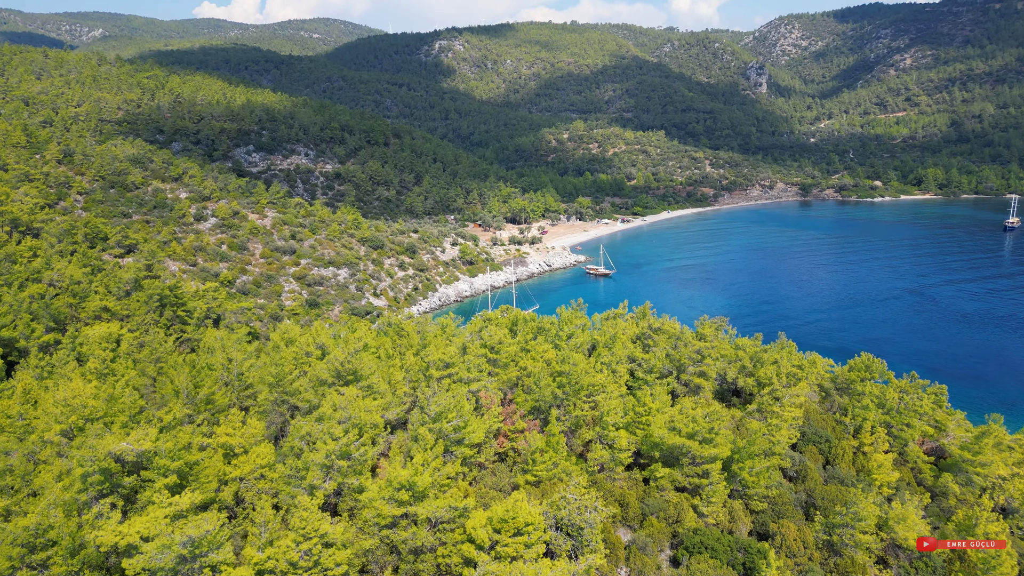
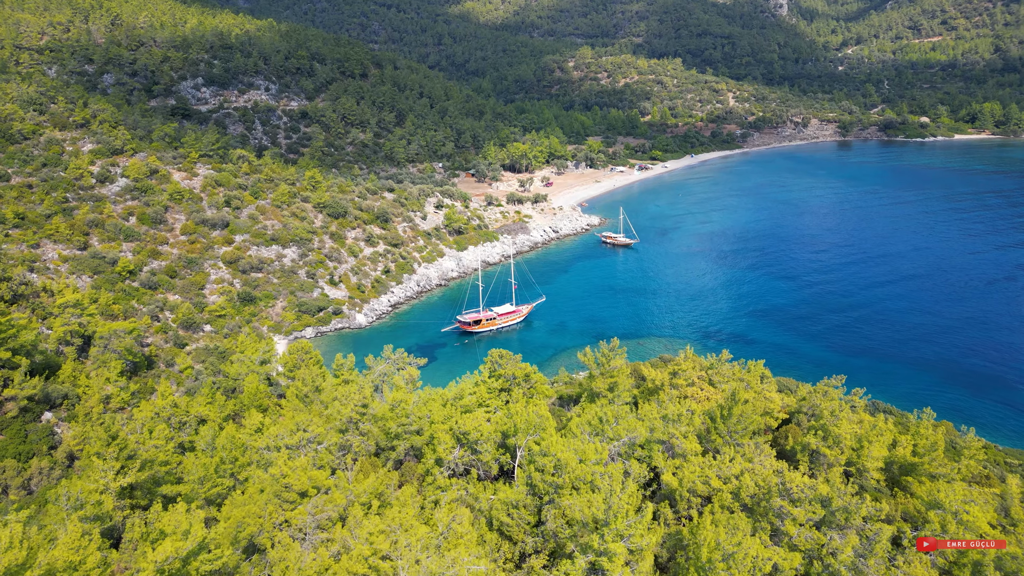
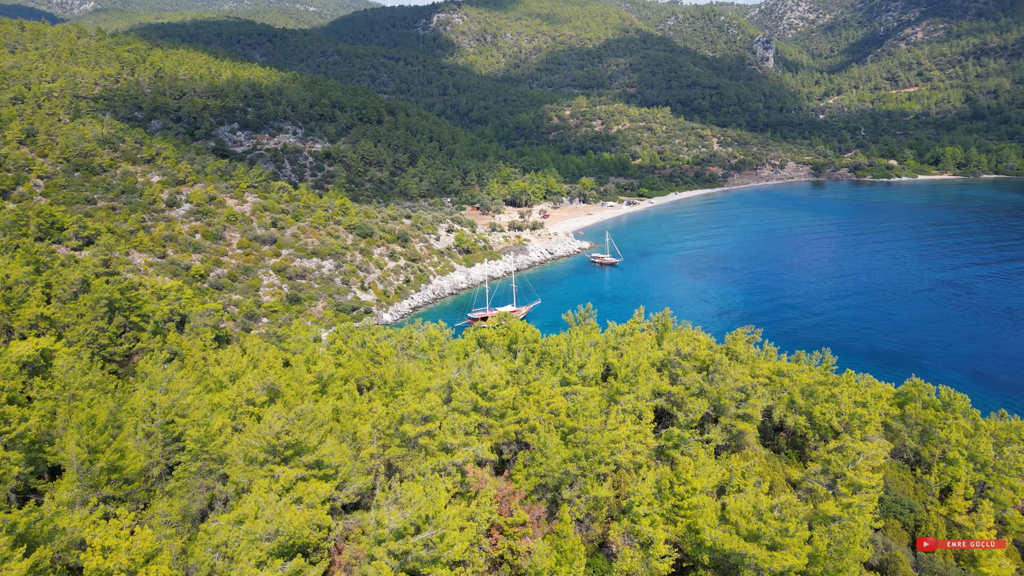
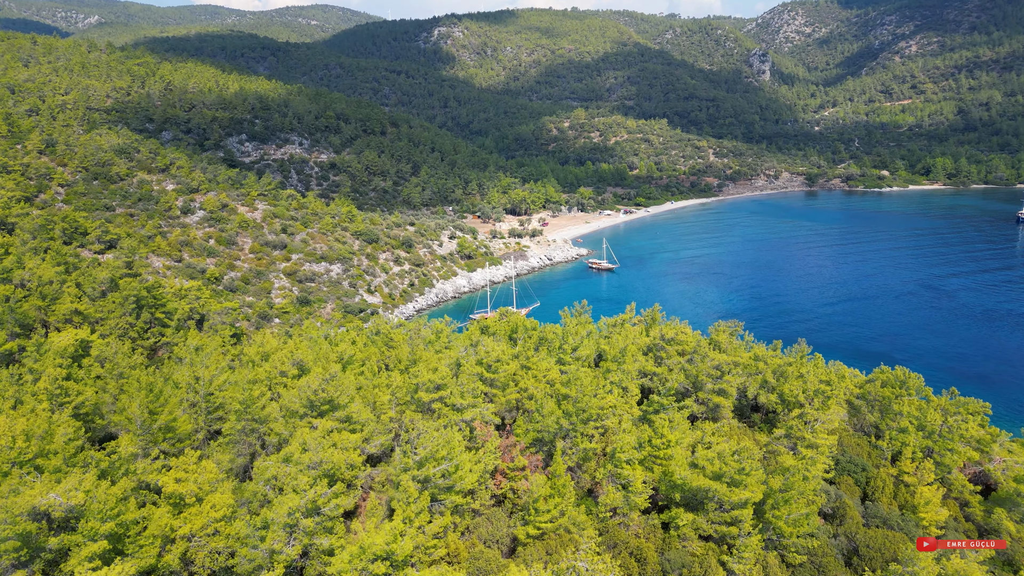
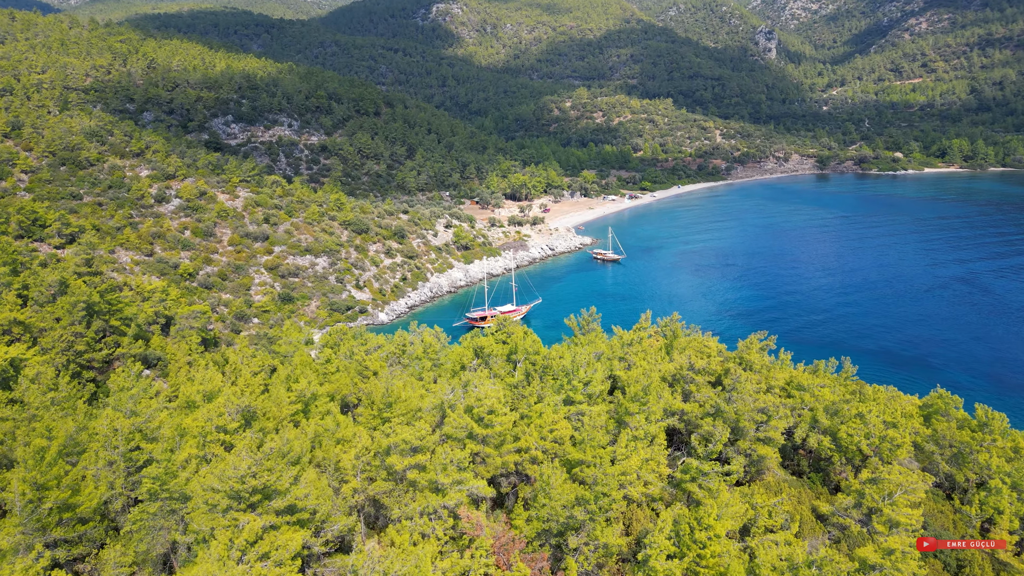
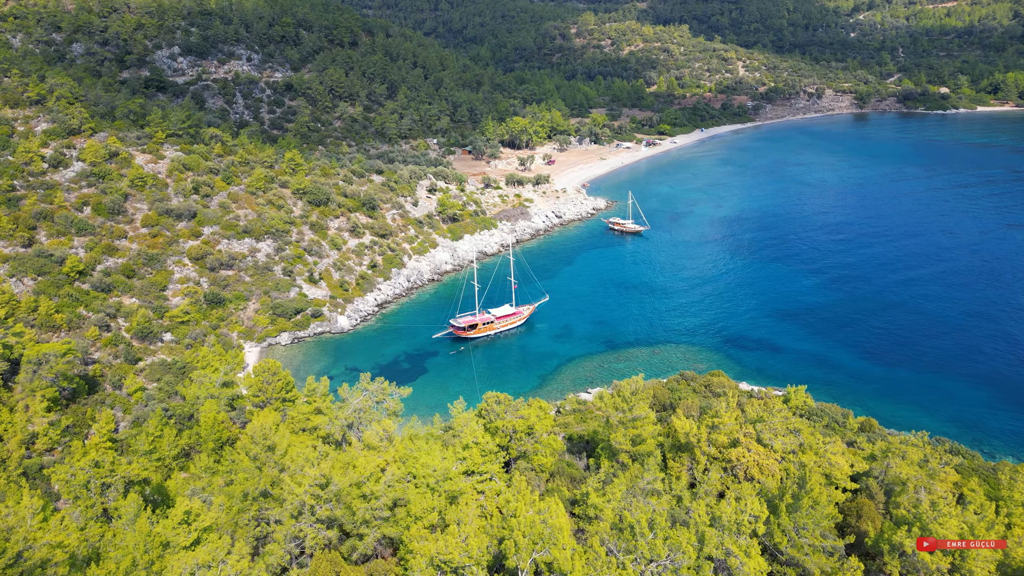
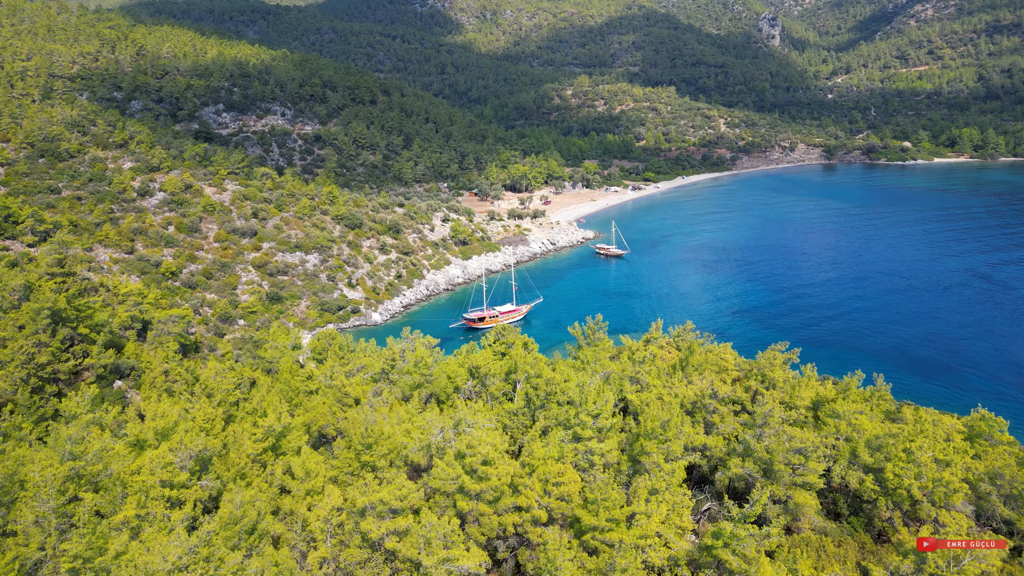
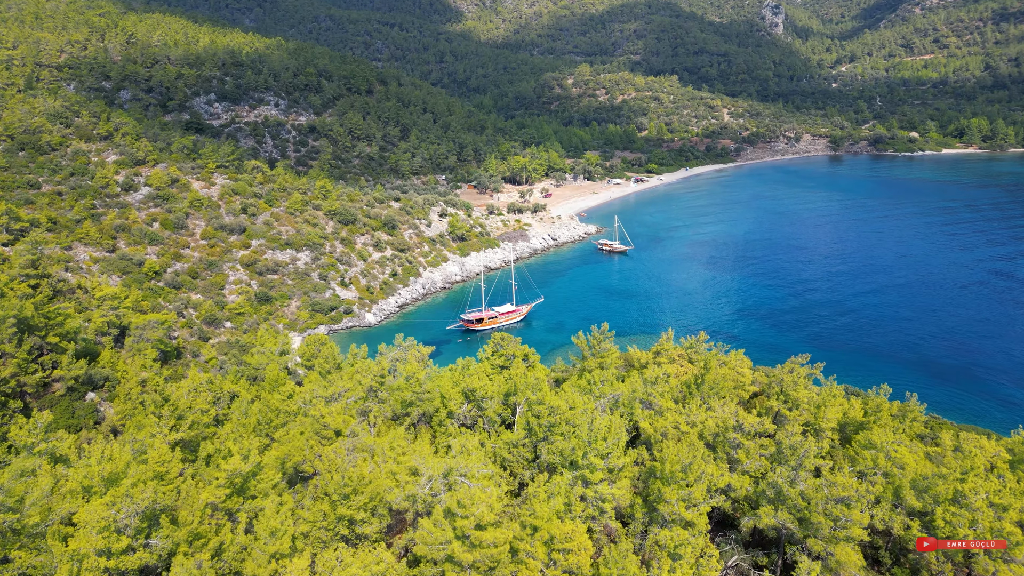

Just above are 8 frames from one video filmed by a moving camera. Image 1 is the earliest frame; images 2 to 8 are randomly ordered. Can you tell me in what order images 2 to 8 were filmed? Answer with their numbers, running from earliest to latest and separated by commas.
4, 3, 5, 7, 8, 2, 6
